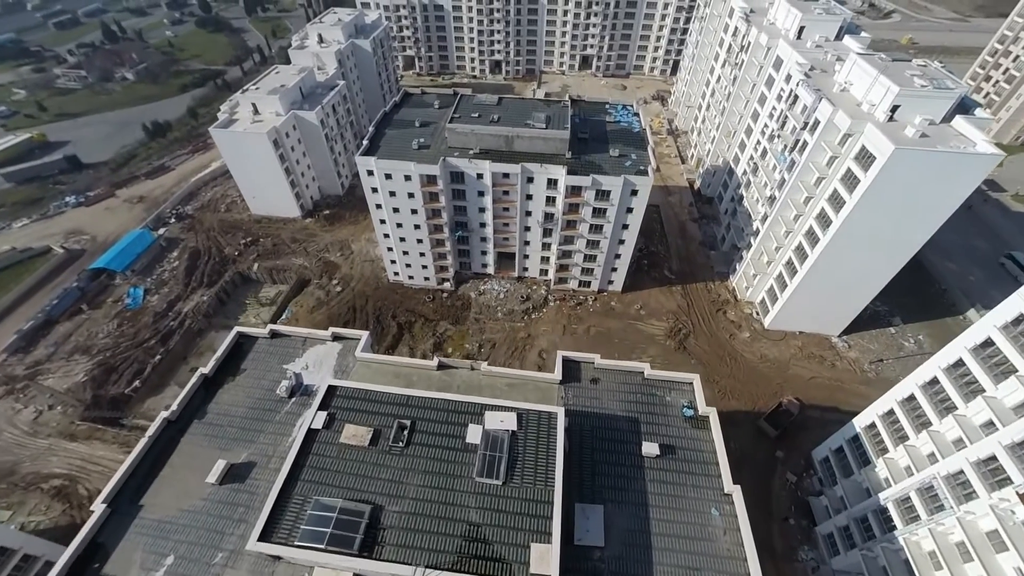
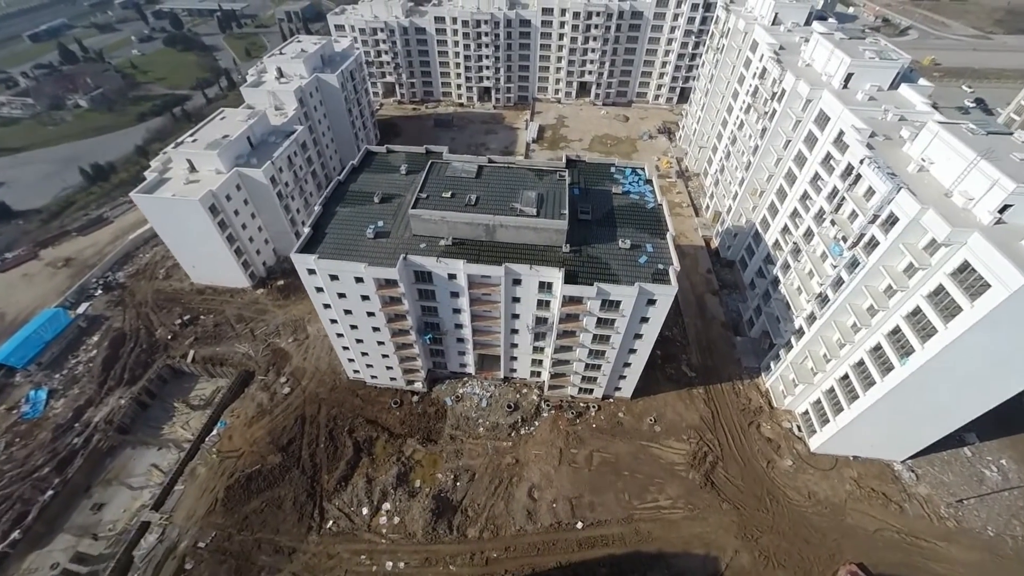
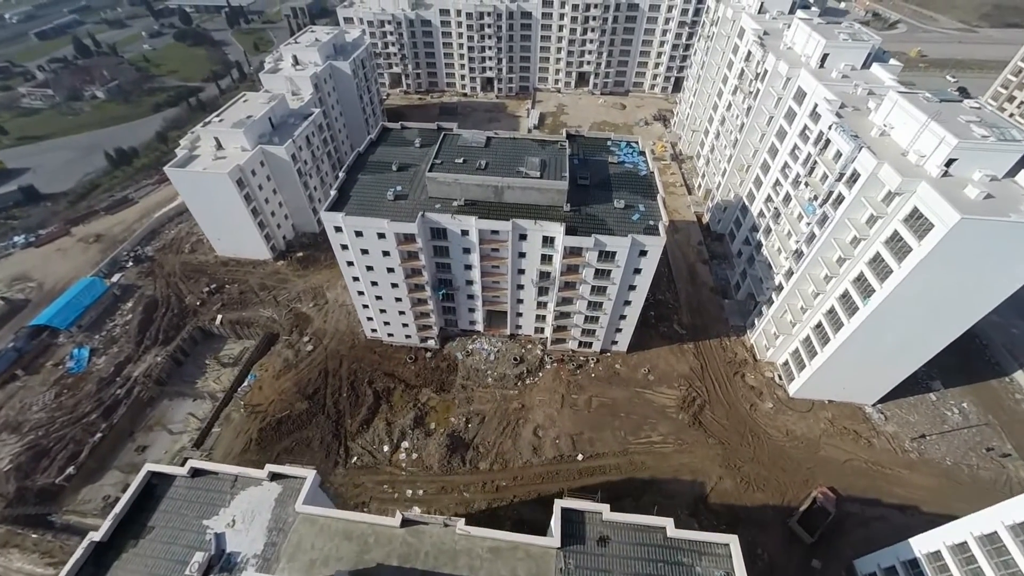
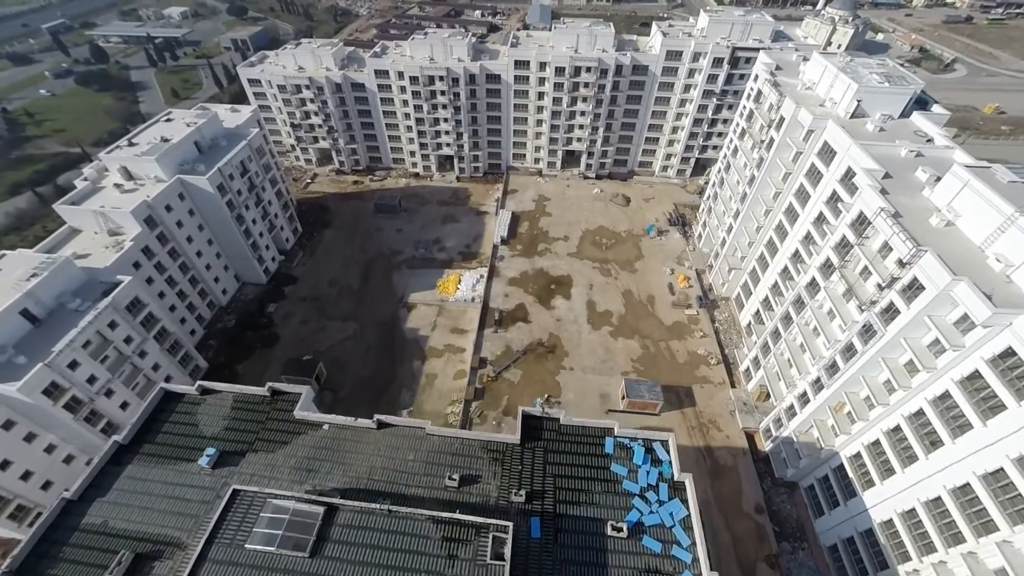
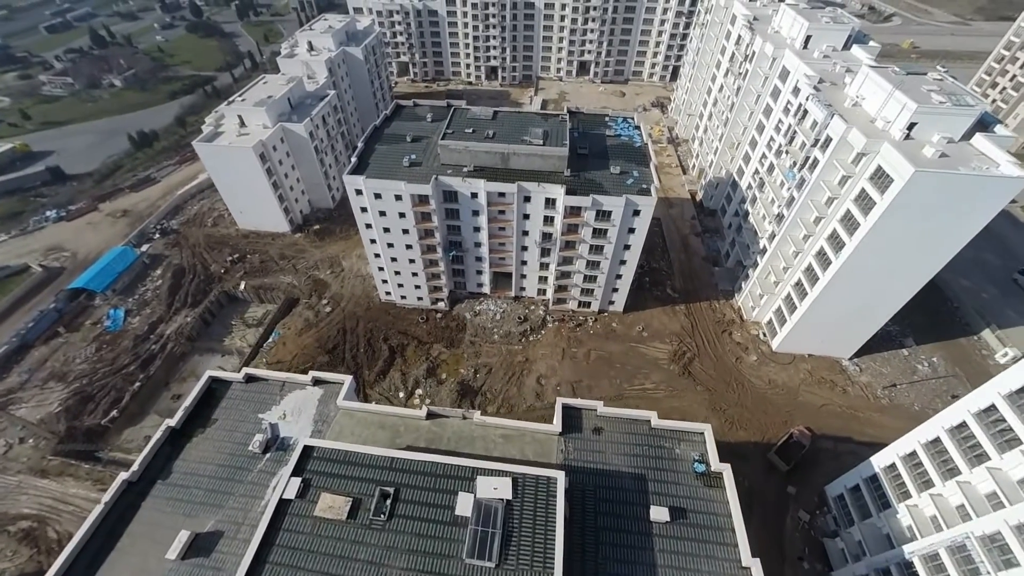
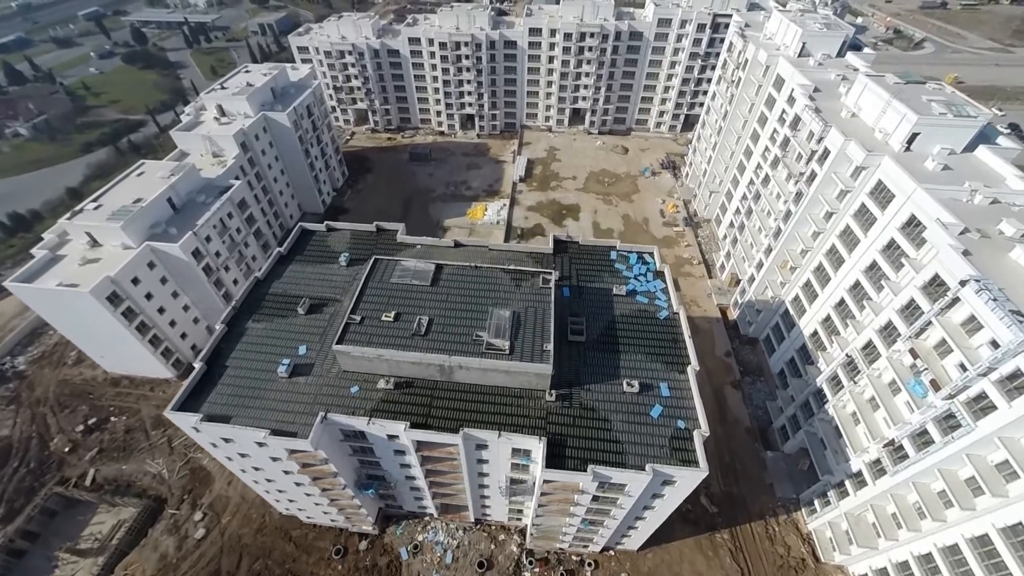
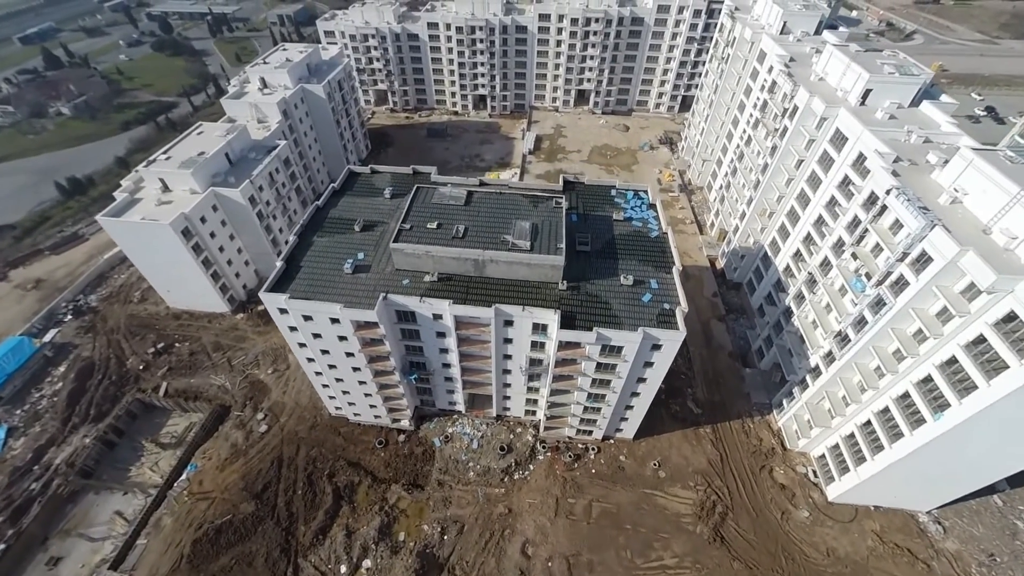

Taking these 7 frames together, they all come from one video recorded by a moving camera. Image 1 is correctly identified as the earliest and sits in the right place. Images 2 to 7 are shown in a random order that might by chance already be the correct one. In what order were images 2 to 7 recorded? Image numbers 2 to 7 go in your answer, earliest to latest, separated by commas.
5, 3, 2, 7, 6, 4
